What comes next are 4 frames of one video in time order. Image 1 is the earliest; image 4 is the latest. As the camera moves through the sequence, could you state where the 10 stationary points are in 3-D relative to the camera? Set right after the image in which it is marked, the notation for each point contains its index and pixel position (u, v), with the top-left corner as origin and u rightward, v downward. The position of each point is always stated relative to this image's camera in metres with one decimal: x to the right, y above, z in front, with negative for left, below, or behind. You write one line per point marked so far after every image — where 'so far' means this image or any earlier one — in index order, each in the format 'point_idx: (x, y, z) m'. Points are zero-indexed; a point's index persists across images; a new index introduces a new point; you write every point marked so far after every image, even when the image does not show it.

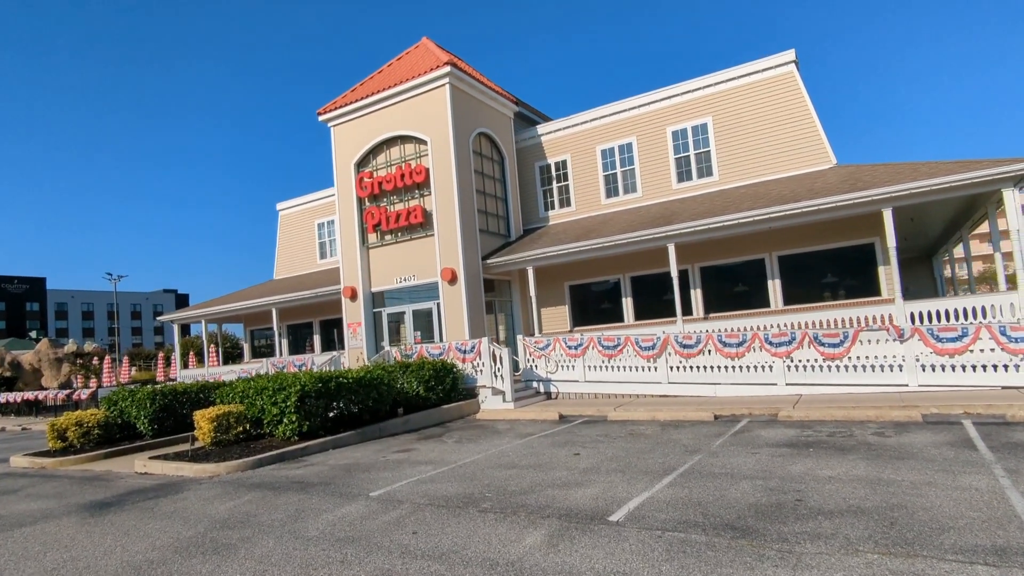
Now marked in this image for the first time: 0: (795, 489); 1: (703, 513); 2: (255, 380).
0: (+2.6, -1.8, +5.8) m
1: (+1.6, -1.9, +5.3) m
2: (-4.2, -1.5, +10.5) m
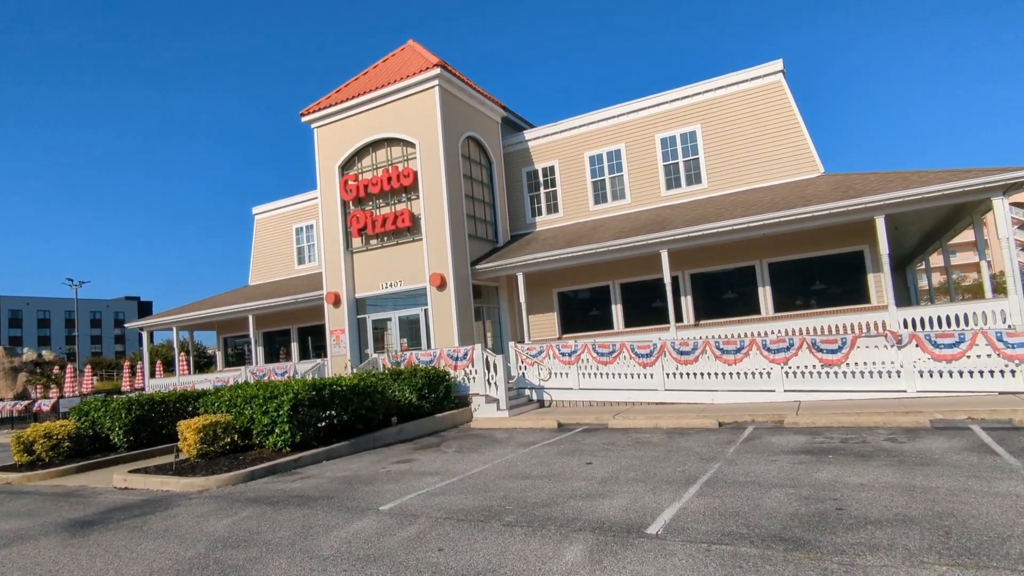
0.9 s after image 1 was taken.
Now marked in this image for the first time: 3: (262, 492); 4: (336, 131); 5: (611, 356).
0: (+2.8, -1.8, +5.6) m
1: (+1.8, -1.9, +5.1) m
2: (-4.2, -1.6, +9.9) m
3: (-2.9, -2.4, +7.5) m
4: (-4.8, +4.3, +17.6) m
5: (+2.1, -1.4, +13.4) m
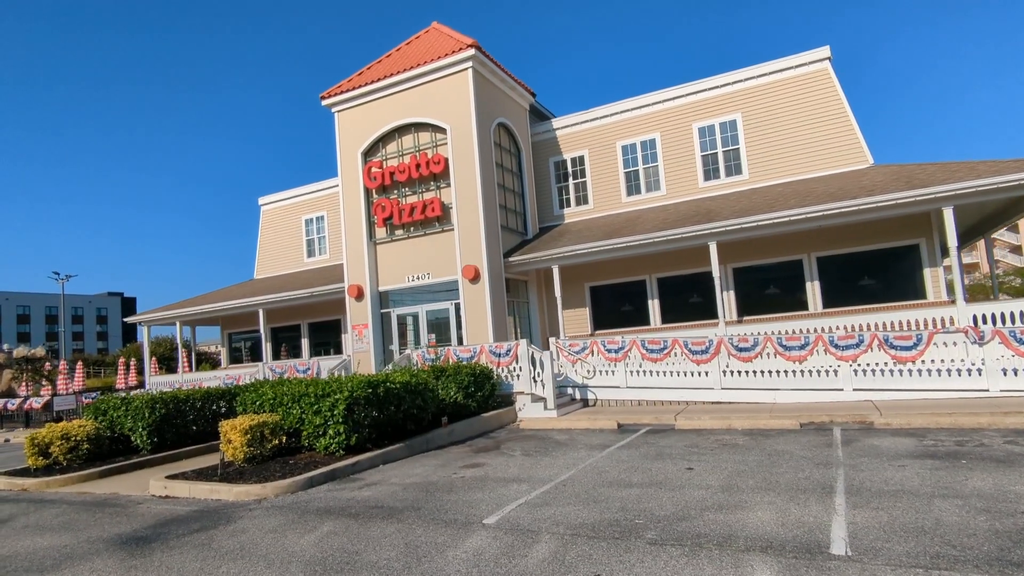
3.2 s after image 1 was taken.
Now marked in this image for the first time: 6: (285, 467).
0: (+3.9, -1.7, +4.9) m
1: (+2.9, -1.7, +4.4) m
2: (-3.2, -1.4, +9.1) m
3: (-1.9, -2.2, +6.7) m
4: (-4.0, +4.5, +16.7) m
5: (+3.0, -1.3, +12.7) m
6: (-2.8, -2.2, +8.0) m
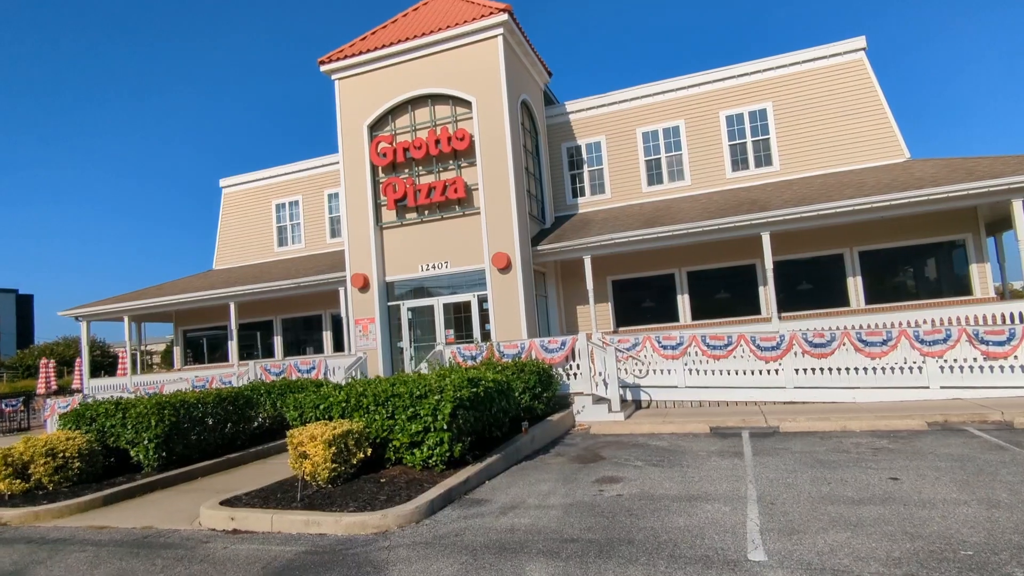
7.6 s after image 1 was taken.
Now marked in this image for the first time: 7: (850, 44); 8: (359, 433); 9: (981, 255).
0: (+5.8, -1.5, +4.1) m
1: (+4.9, -1.5, +3.4) m
2: (-1.8, -1.1, +7.4) m
3: (-0.2, -2.0, +5.1) m
4: (-3.4, +4.7, +14.9) m
5: (+3.9, -1.1, +11.7) m
6: (-1.3, -2.0, +6.3) m
7: (+8.0, +5.8, +15.2) m
8: (-1.6, -1.5, +6.7) m
9: (+9.9, +0.7, +13.7) m
